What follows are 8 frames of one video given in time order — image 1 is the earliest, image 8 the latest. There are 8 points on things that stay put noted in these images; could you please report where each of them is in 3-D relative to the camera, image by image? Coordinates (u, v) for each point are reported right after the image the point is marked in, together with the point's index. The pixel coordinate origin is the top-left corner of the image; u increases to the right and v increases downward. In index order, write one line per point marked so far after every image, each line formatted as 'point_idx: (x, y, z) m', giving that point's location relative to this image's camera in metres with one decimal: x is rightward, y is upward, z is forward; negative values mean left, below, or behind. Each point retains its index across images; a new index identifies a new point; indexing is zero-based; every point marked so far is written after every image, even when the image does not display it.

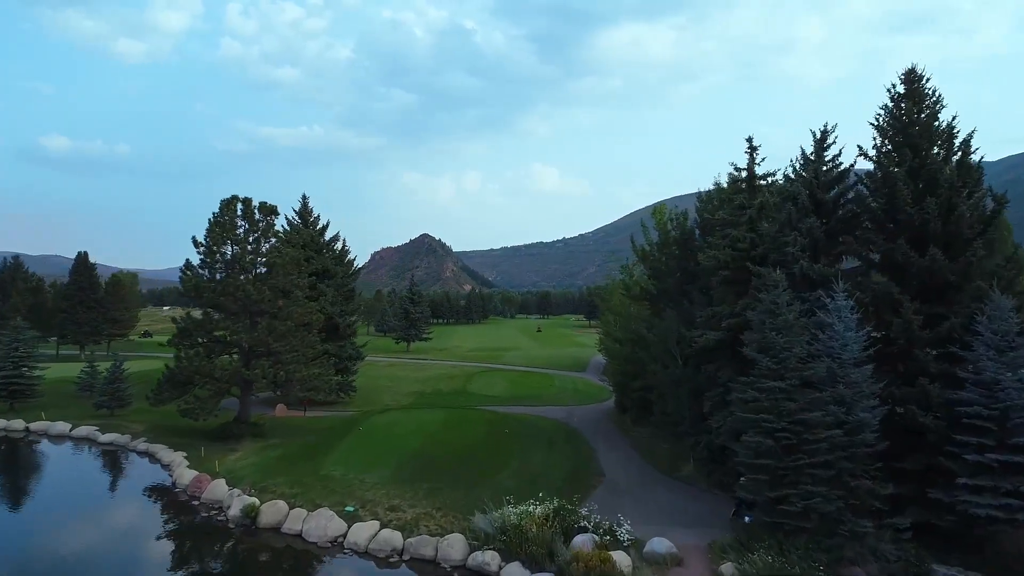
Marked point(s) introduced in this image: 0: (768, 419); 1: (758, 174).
0: (+3.6, -1.9, +13.4) m
1: (+5.2, +2.4, +19.9) m
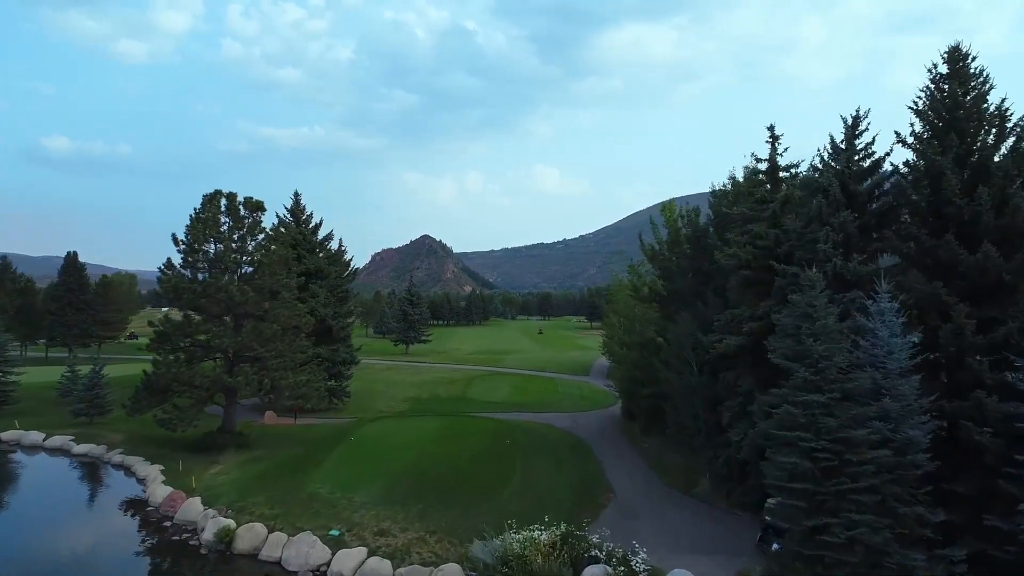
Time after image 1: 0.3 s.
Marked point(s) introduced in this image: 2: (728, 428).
0: (+3.7, -1.9, +11.8) m
1: (+5.2, +2.4, +18.4) m
2: (+4.1, -2.7, +18.1) m
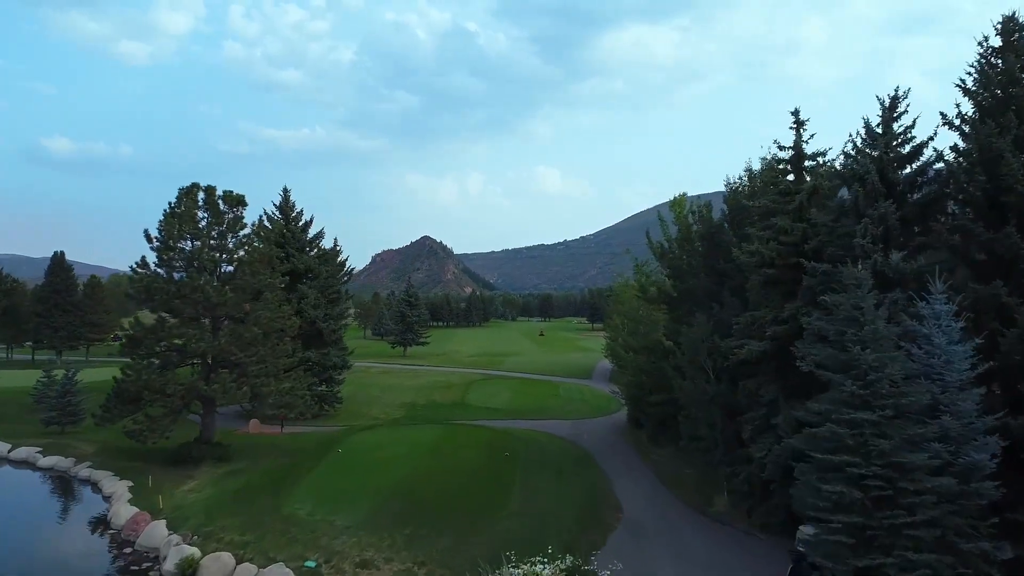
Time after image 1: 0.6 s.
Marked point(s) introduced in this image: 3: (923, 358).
0: (+3.7, -1.9, +10.2) m
1: (+5.2, +2.4, +16.7) m
2: (+4.1, -2.7, +16.4) m
3: (+4.5, -0.8, +10.4) m
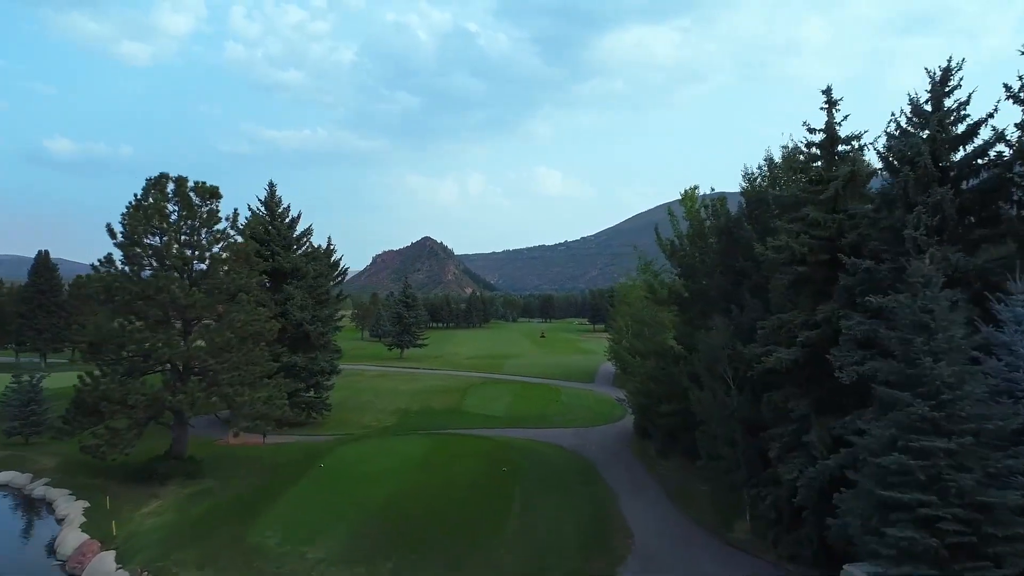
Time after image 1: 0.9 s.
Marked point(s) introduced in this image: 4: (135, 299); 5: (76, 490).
0: (+3.6, -1.9, +8.3) m
1: (+5.2, +2.4, +14.9) m
2: (+4.1, -2.7, +14.6) m
3: (+4.5, -0.8, +8.5) m
4: (-7.5, -0.2, +18.7) m
5: (-8.4, -3.9, +18.2) m
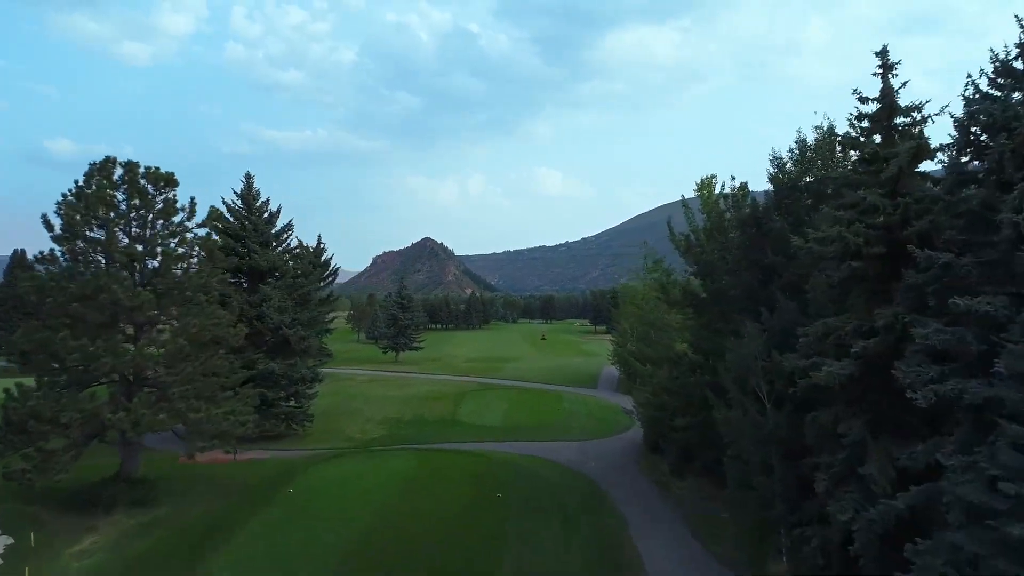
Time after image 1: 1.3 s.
0: (+3.5, -1.9, +5.9) m
1: (+5.1, +2.4, +12.4) m
2: (+4.0, -2.7, +12.1) m
3: (+4.4, -0.8, +6.1) m
4: (-7.6, -0.2, +16.3) m
5: (-8.5, -3.9, +15.8) m
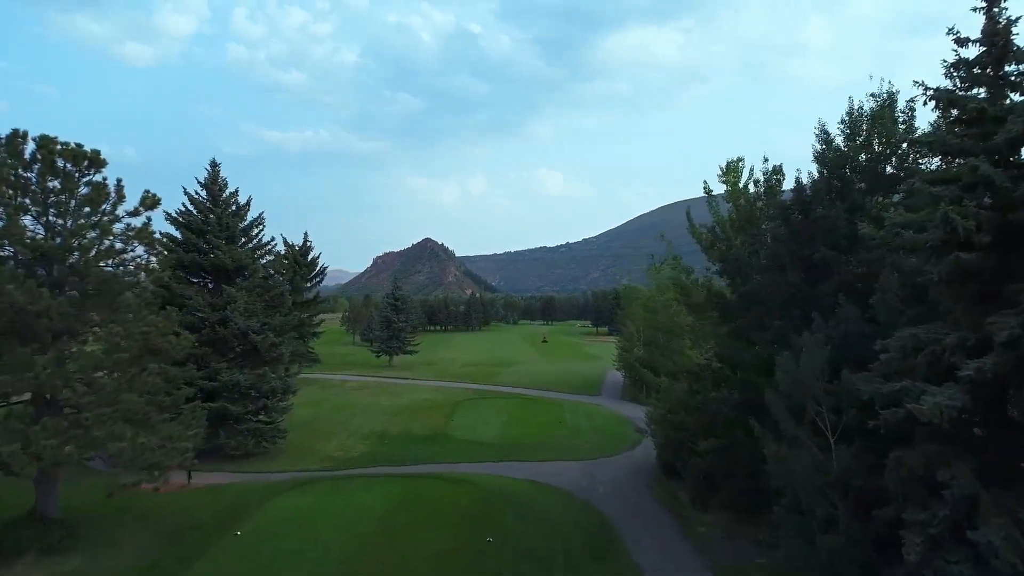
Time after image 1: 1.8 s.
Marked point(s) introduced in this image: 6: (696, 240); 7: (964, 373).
0: (+3.4, -1.9, +2.8) m
1: (+5.0, +2.4, +9.4) m
2: (+3.9, -2.7, +9.1) m
3: (+4.3, -0.8, +3.1) m
4: (-7.7, -0.2, +13.3) m
5: (-8.6, -3.9, +12.8) m
6: (+3.8, +1.0, +19.3) m
7: (+4.1, -0.8, +8.6) m
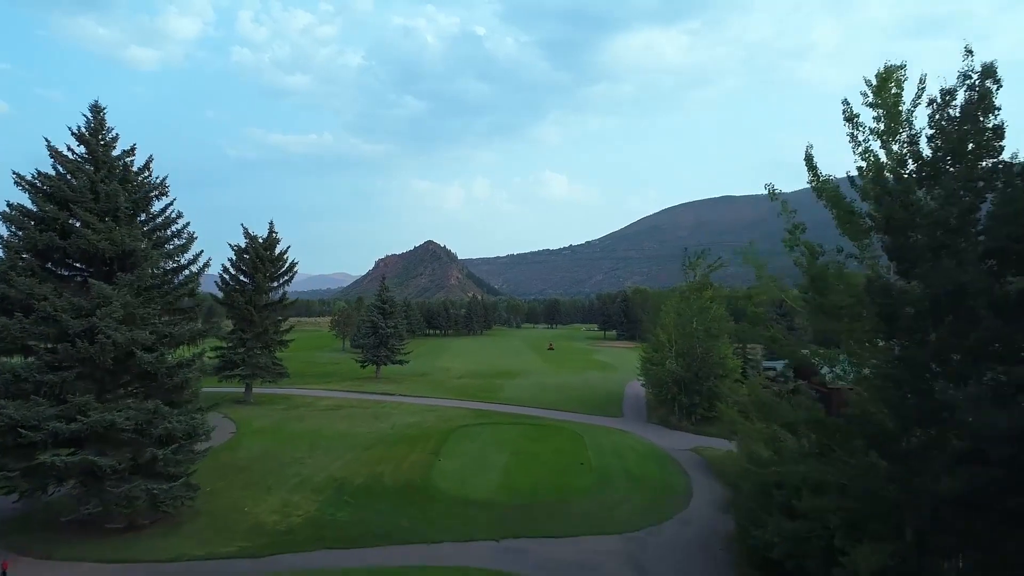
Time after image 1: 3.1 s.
0: (+3.5, -1.7, -4.8) m
1: (+5.1, +2.5, +1.8) m
2: (+4.0, -2.5, +1.5) m
3: (+4.4, -0.6, -4.6) m
4: (-7.6, -0.1, +5.7) m
5: (-8.5, -3.8, +5.2) m
6: (+3.9, +1.1, +11.7) m
7: (+4.1, -0.6, +0.9) m
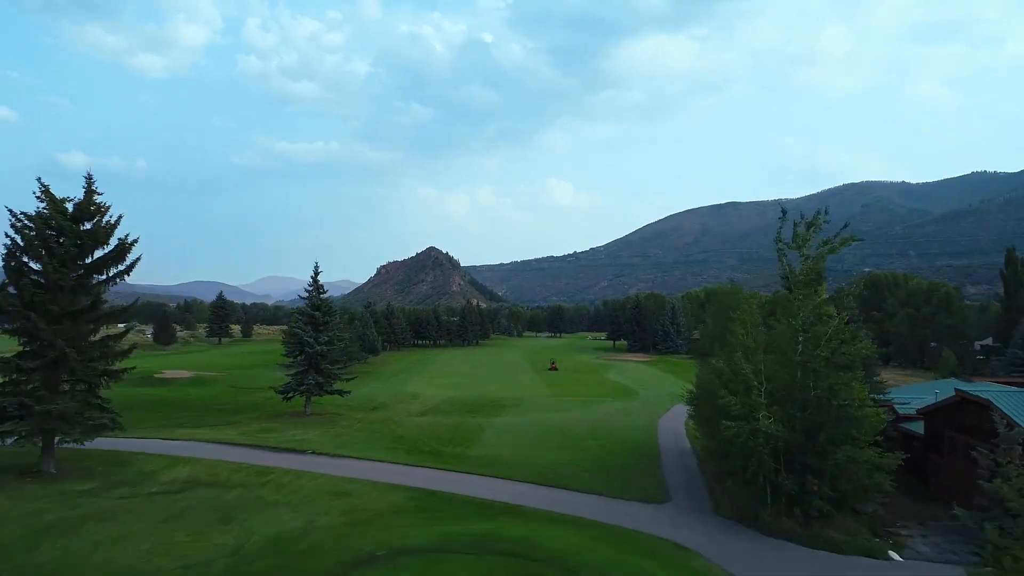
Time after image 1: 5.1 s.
0: (+2.6, -1.3, -20.6) m
1: (+4.2, +2.9, -14.0) m
2: (+3.1, -2.2, -14.3) m
3: (+3.5, -0.2, -20.3) m
4: (-8.4, +0.2, -10.0) m
5: (-9.3, -3.4, -10.6) m
6: (+3.1, +1.4, -4.1) m
7: (+3.3, -0.2, -14.8) m
